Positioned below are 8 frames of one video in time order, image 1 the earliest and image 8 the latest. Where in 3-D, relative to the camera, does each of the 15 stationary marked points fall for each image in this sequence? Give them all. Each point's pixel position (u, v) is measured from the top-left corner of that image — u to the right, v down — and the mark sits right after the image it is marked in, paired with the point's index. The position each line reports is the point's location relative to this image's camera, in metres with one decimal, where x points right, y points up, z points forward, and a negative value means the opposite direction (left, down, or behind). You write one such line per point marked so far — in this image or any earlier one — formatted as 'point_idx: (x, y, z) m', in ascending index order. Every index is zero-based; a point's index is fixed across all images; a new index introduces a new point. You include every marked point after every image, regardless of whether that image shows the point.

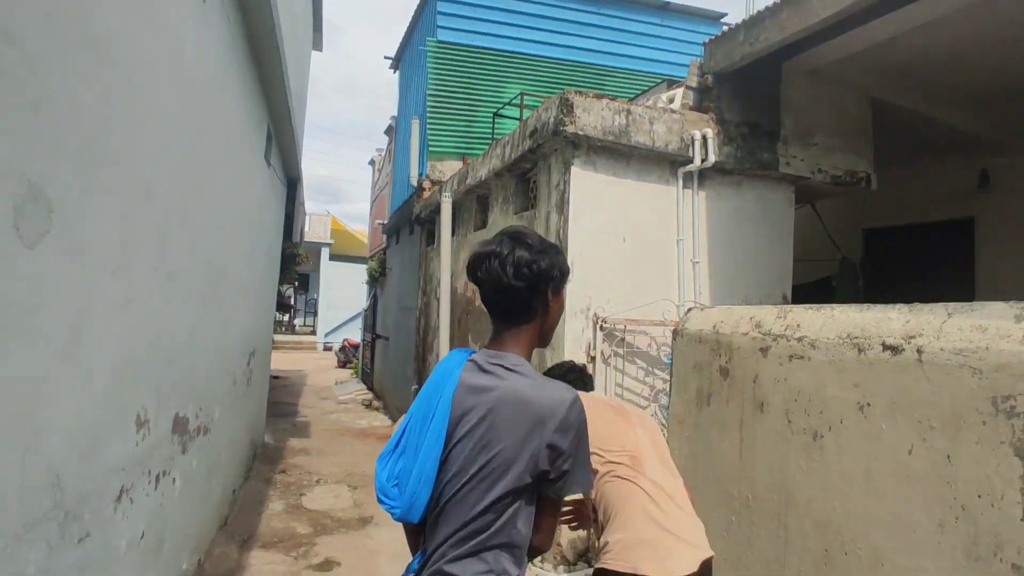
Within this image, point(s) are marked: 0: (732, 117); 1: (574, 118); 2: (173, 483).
0: (+1.6, +1.3, +4.5) m
1: (+0.4, +1.1, +4.0) m
2: (-1.5, -0.9, +2.8) m
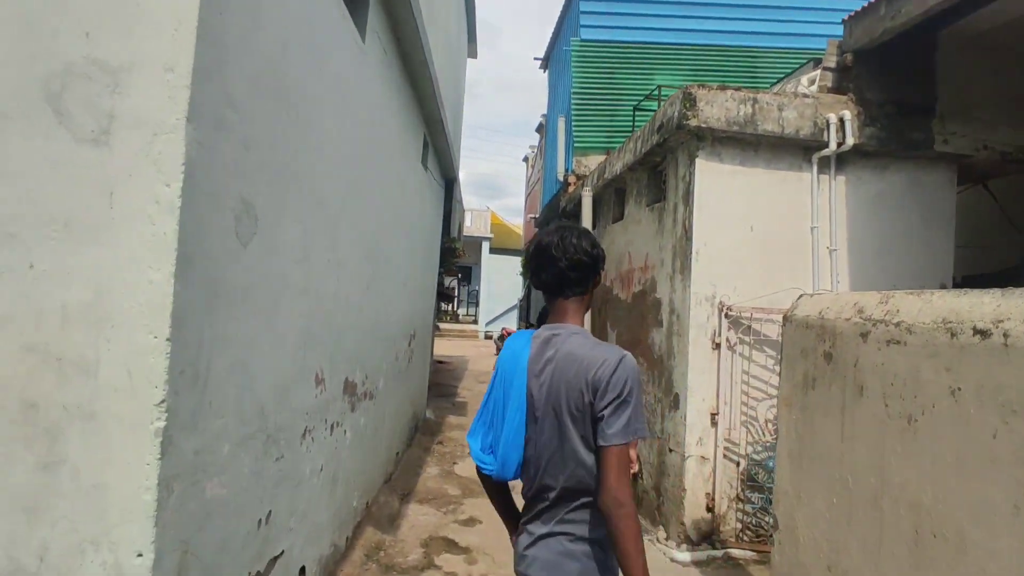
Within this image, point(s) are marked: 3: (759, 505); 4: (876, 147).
0: (+2.5, +1.3, +4.3) m
1: (+1.2, +1.2, +4.1) m
2: (-0.9, -0.8, +3.5) m
3: (+1.6, -1.4, +4.1) m
4: (+2.5, +1.0, +4.3) m
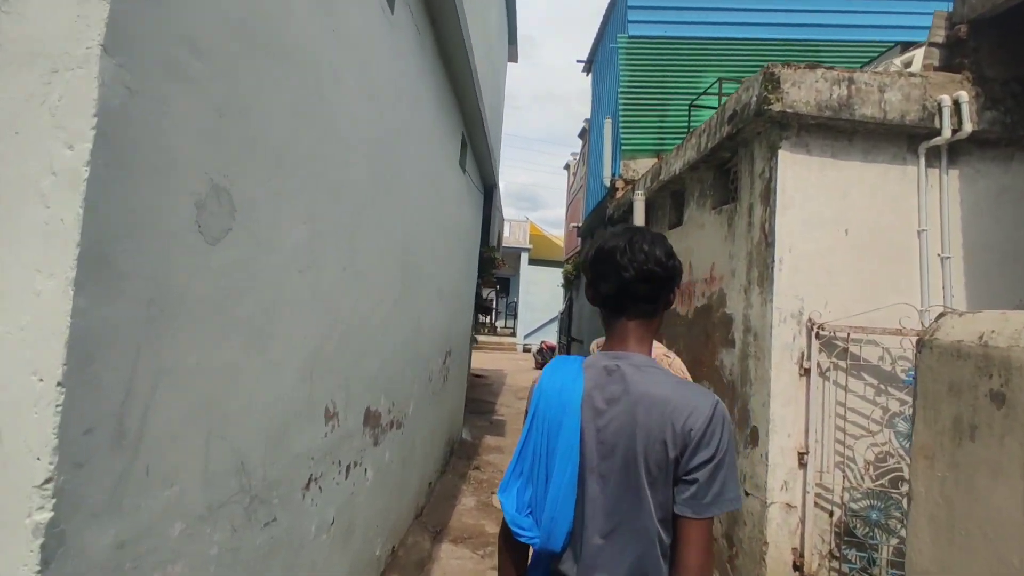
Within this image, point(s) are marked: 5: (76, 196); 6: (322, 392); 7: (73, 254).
0: (+2.8, +1.2, +3.6) m
1: (+1.5, +1.1, +3.5) m
2: (-0.7, -0.9, +2.9) m
3: (+1.9, -1.5, +3.4) m
4: (+2.8, +0.9, +3.6) m
5: (-0.7, +0.1, +1.0) m
6: (-0.7, -0.4, +2.2) m
7: (-0.7, +0.1, +1.0) m
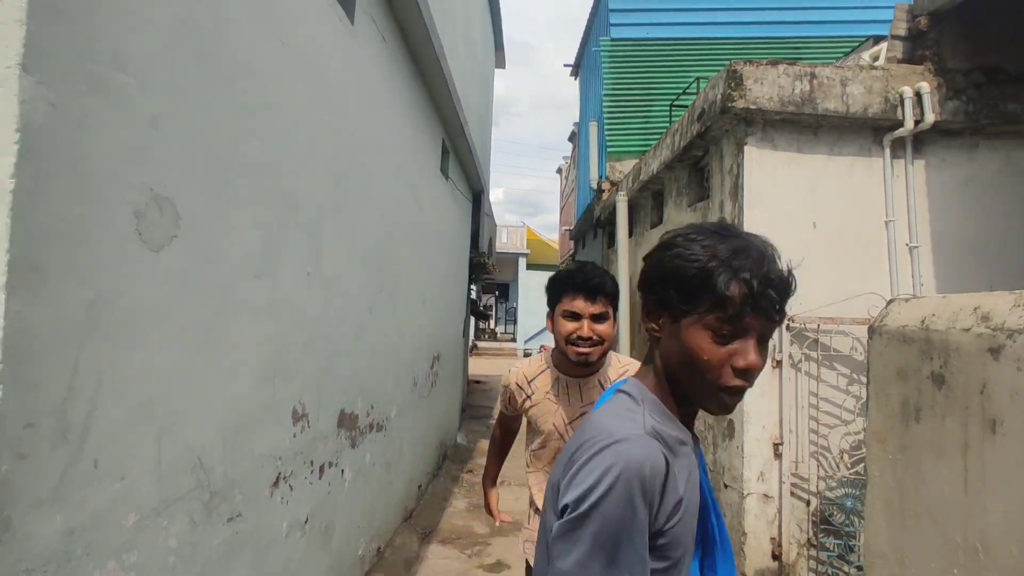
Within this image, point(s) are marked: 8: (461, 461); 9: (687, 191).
0: (+2.6, +1.3, +3.7) m
1: (+1.3, +1.1, +3.5) m
2: (-0.8, -0.9, +3.0) m
3: (+1.8, -1.5, +3.5) m
4: (+2.6, +1.0, +3.6) m
5: (-0.9, +0.1, +1.0) m
6: (-0.8, -0.4, +2.3) m
7: (-0.9, 0.0, +1.0) m
8: (-0.6, -1.9, +6.9) m
9: (+1.4, +0.8, +4.9) m
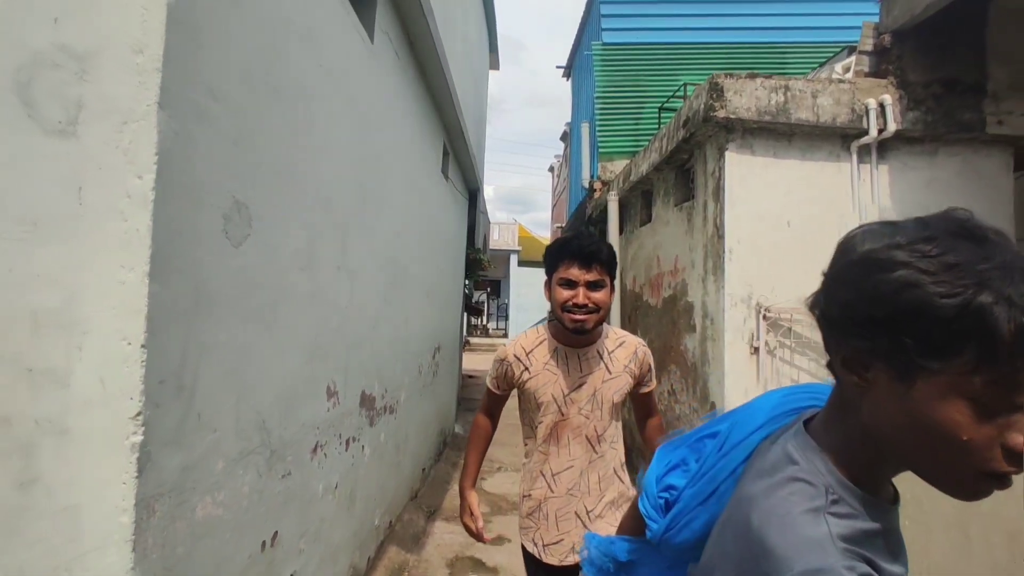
0: (+2.6, +1.4, +4.0) m
1: (+1.3, +1.2, +3.9) m
2: (-0.8, -0.9, +3.3) m
3: (+1.8, -1.4, +3.8) m
4: (+2.6, +1.0, +4.0) m
5: (-0.8, +0.2, +1.4) m
6: (-0.8, -0.4, +2.6) m
7: (-0.8, +0.1, +1.4) m
8: (-0.6, -1.9, +7.3) m
9: (+1.4, +0.8, +5.2) m
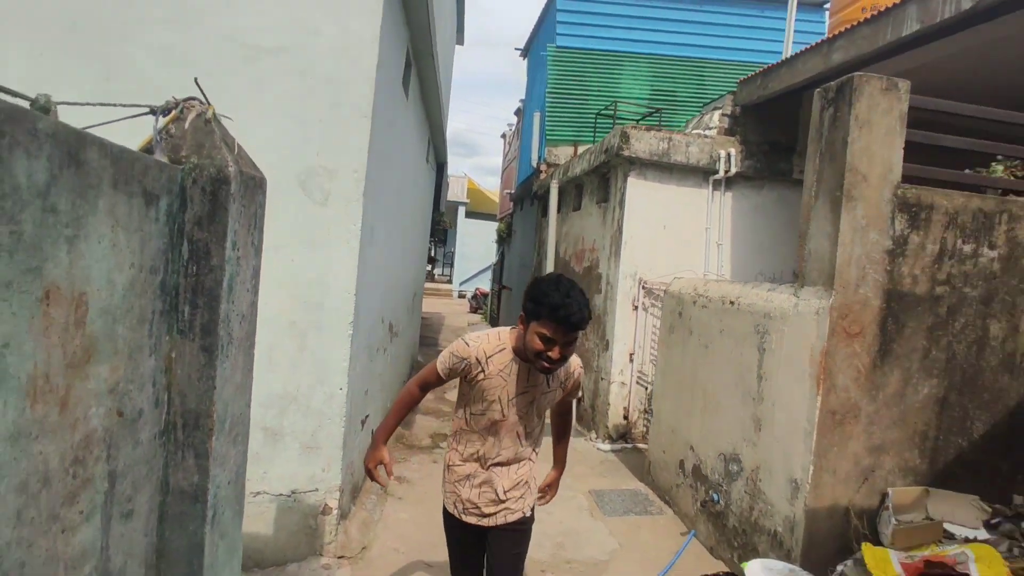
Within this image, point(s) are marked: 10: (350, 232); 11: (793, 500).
0: (+2.4, +1.5, +6.2) m
1: (+1.1, +1.4, +5.9) m
2: (-1.1, -0.6, +5.3) m
3: (+1.4, -1.3, +6.2) m
4: (+2.4, +1.1, +6.2) m
5: (-0.8, +0.3, +3.3) m
6: (-1.0, -0.2, +4.6) m
7: (-0.8, +0.2, +3.3) m
8: (-1.3, -1.3, +9.4) m
9: (+1.0, +1.1, +7.3) m
10: (-0.9, +0.3, +3.3) m
11: (+1.4, -1.0, +3.0) m
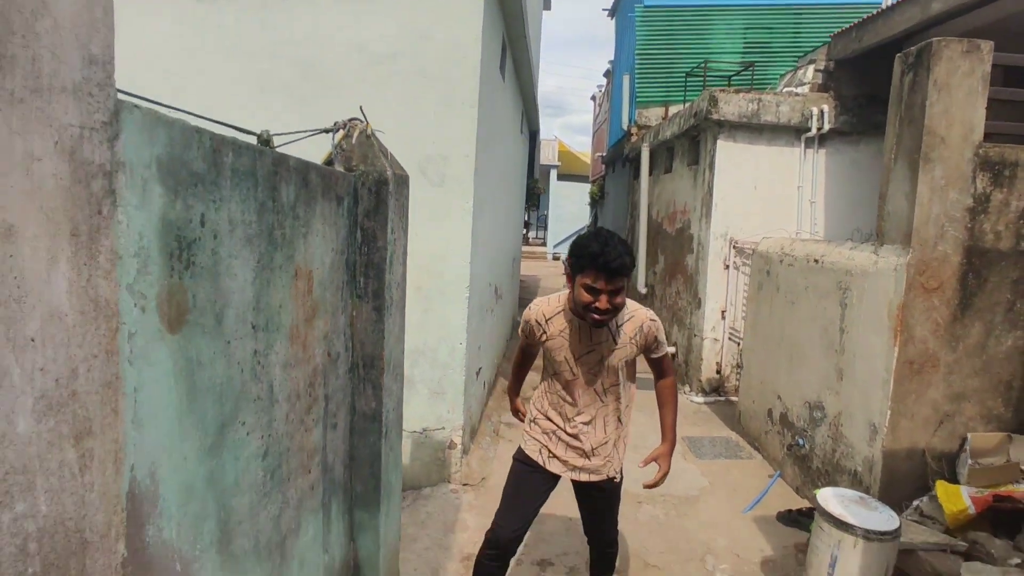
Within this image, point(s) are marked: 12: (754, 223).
0: (+3.3, +1.9, +6.1) m
1: (+2.0, +1.7, +6.1) m
2: (-0.2, -0.3, +5.9) m
3: (+2.5, -0.8, +6.4) m
4: (+3.3, +1.6, +6.2) m
5: (-0.3, +0.4, +3.8) m
6: (-0.2, +0.1, +5.1) m
7: (-0.3, +0.4, +3.9) m
8: (+0.2, -0.7, +10.0) m
9: (+2.1, +1.6, +7.4) m
10: (-0.3, +0.5, +3.9) m
11: (+1.9, -0.8, +3.3) m
12: (+2.5, +0.7, +6.4) m
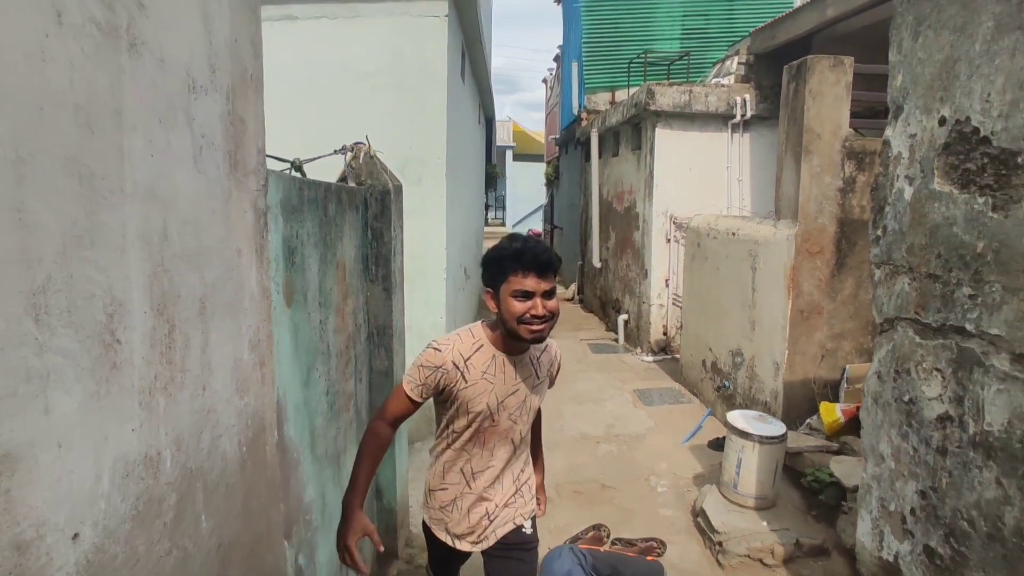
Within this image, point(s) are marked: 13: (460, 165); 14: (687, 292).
0: (+2.9, +2.3, +7.0) m
1: (+1.6, +2.1, +6.8) m
2: (-0.5, -0.1, +6.6) m
3: (+2.1, -0.5, +7.3) m
4: (+2.9, +1.9, +7.0) m
5: (-0.5, +0.6, +4.5) m
6: (-0.5, +0.3, +5.8) m
7: (-0.5, +0.5, +4.5) m
8: (-0.4, -0.3, +10.7) m
9: (+1.6, +2.0, +8.2) m
10: (-0.5, +0.6, +4.5) m
11: (+1.8, -0.6, +4.2) m
12: (+2.1, +1.0, +7.2) m
13: (-0.5, +1.1, +5.7) m
14: (+1.6, 0.0, +5.9) m
